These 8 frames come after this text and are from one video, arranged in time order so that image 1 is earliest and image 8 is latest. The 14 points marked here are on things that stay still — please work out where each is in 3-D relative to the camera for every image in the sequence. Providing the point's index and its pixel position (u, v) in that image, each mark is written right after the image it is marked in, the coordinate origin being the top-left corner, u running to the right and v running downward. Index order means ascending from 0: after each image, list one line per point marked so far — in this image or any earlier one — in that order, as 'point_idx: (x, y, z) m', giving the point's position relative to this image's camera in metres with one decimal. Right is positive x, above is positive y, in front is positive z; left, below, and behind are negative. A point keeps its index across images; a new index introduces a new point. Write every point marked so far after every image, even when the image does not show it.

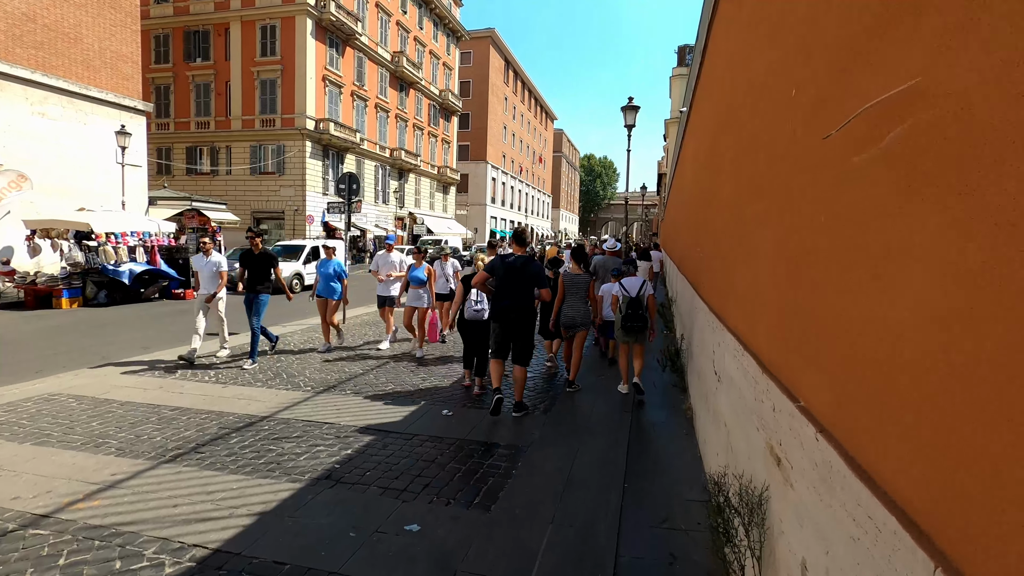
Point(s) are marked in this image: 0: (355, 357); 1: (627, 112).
0: (-2.2, -1.0, +7.4) m
1: (+2.8, +4.2, +12.5) m
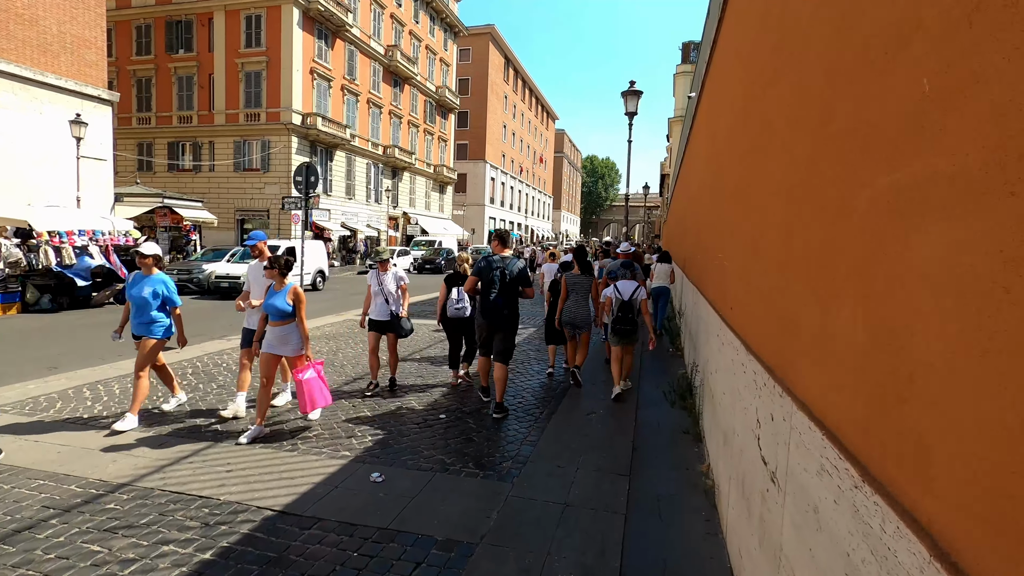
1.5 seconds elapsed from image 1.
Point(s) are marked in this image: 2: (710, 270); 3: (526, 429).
0: (-2.5, -1.2, +6.0) m
1: (+2.5, +4.0, +11.1) m
2: (+2.2, +0.2, +6.1) m
3: (+0.1, -1.3, +5.0) m
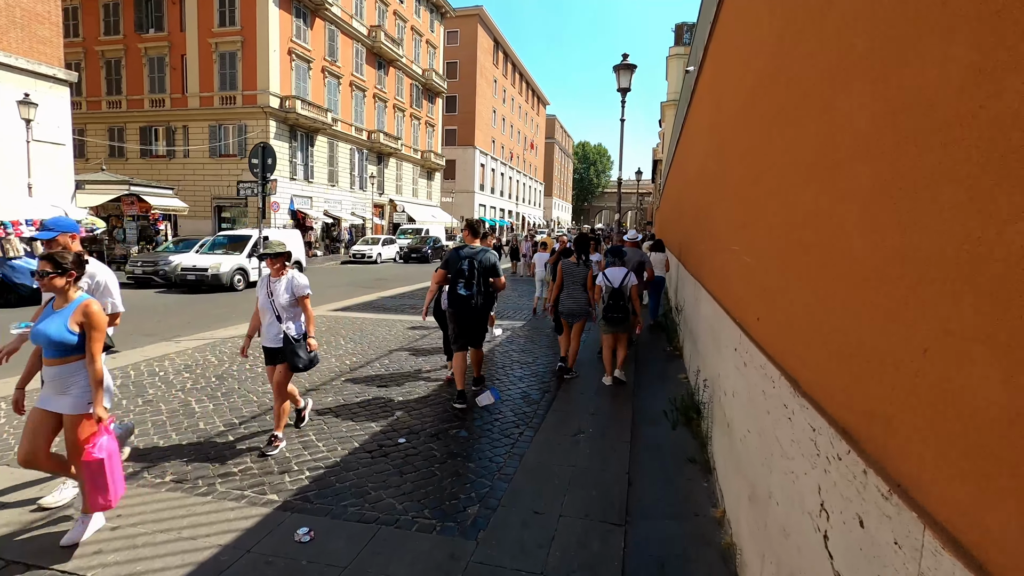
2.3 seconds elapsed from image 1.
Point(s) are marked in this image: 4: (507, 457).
0: (-2.8, -1.2, +5.1) m
1: (+2.1, +4.1, +10.2) m
2: (+2.0, +0.2, +5.3) m
3: (-0.1, -1.3, +4.2) m
4: (0.0, -1.3, +4.2) m
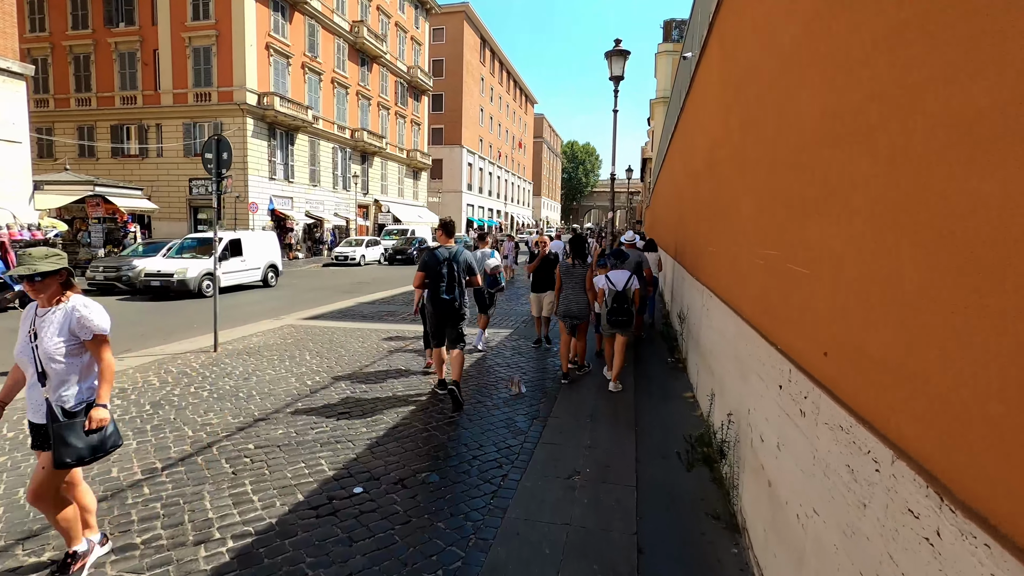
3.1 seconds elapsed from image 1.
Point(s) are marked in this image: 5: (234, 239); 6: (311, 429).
0: (-2.9, -1.3, +4.3) m
1: (+1.8, +4.1, +9.4) m
2: (+1.8, +0.1, +4.5) m
3: (-0.2, -1.4, +3.4) m
4: (-0.2, -1.4, +3.4) m
5: (-8.3, +1.5, +15.8) m
6: (-1.8, -1.3, +4.8) m
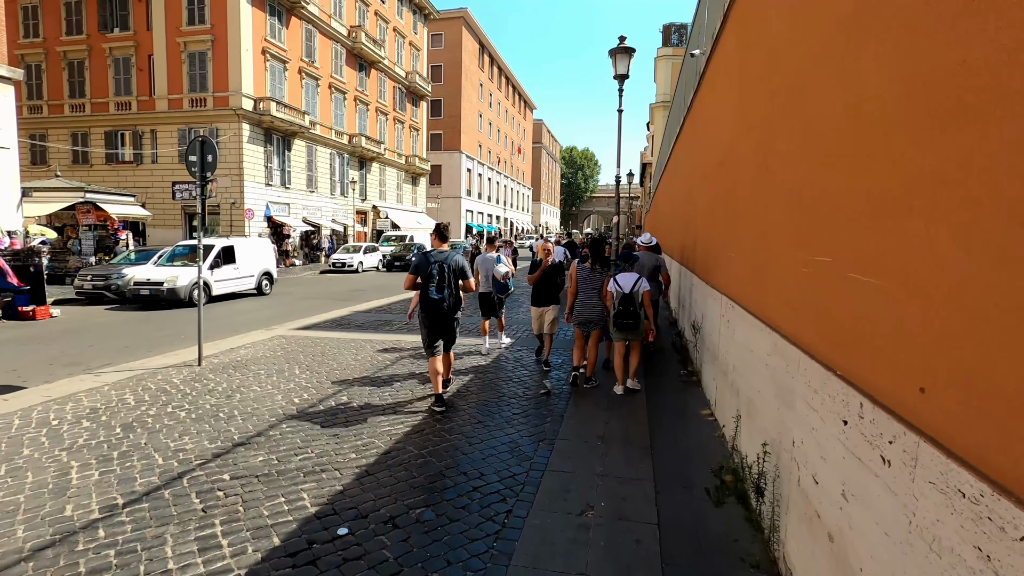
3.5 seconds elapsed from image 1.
0: (-2.9, -1.4, +3.8) m
1: (+1.8, +3.9, +9.0) m
2: (+1.8, +0.1, +4.1) m
3: (-0.2, -1.5, +2.9) m
4: (-0.1, -1.5, +2.9) m
5: (-8.3, +1.2, +15.4) m
6: (-1.8, -1.4, +4.3) m
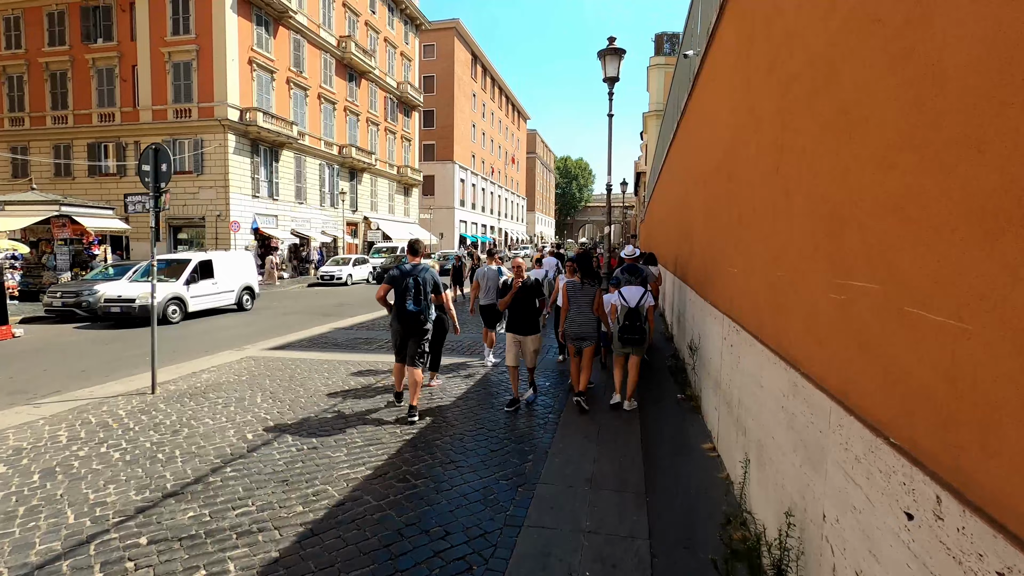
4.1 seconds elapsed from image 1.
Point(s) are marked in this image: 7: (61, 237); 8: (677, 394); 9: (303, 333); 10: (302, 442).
0: (-3.1, -1.6, +3.2) m
1: (+1.6, +3.7, +8.5) m
2: (+1.6, -0.1, +3.6) m
3: (-0.3, -1.7, +2.3) m
4: (-0.3, -1.7, +2.3) m
5: (-8.6, +0.8, +14.8) m
6: (-2.0, -1.5, +3.7) m
7: (-15.3, +1.7, +17.9) m
8: (+2.0, -1.3, +6.3) m
9: (-4.3, -0.9, +10.9) m
10: (-2.0, -1.4, +5.0) m
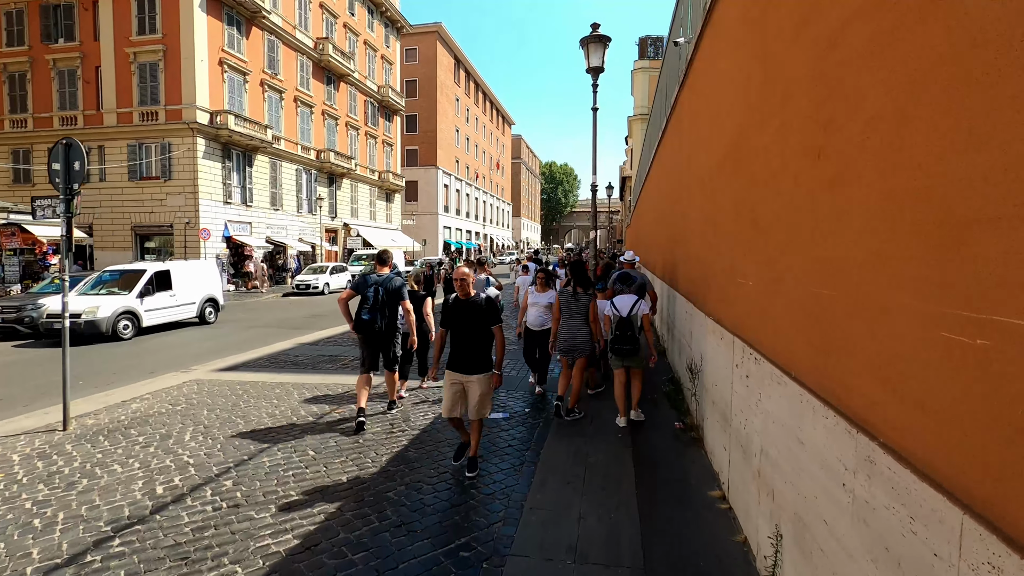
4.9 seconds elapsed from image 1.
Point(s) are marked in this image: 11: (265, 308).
0: (-3.3, -1.7, +2.3) m
1: (+1.2, +3.5, +7.8) m
2: (+1.4, -0.2, +2.8) m
3: (-0.5, -1.8, +1.5) m
4: (-0.5, -1.8, +1.5) m
5: (-9.1, +0.5, +13.7) m
6: (-2.2, -1.7, +2.8) m
7: (-15.9, +1.3, +16.7) m
8: (+1.7, -1.4, +5.5) m
9: (-4.7, -1.2, +9.9) m
10: (-2.2, -1.6, +4.1) m
11: (-8.9, -0.7, +19.0) m
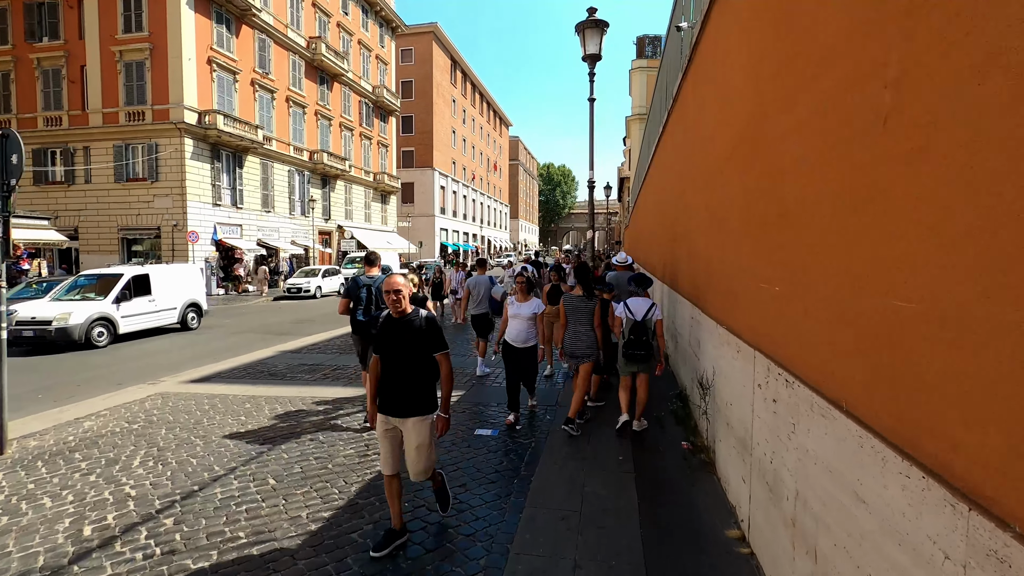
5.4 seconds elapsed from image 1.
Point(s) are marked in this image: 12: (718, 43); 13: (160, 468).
0: (-3.4, -1.8, +1.7) m
1: (+1.0, +3.5, +7.2) m
2: (+1.3, -0.2, +2.2) m
3: (-0.6, -1.8, +0.9) m
4: (-0.6, -1.8, +0.9) m
5: (-9.2, +0.3, +13.1) m
6: (-2.3, -1.7, +2.2) m
7: (-16.1, +1.1, +16.1) m
8: (+1.6, -1.4, +4.9) m
9: (-4.8, -1.3, +9.3) m
10: (-2.3, -1.7, +3.5) m
11: (-9.0, -0.8, +18.4) m
12: (+1.9, +2.3, +4.9) m
13: (-3.1, -1.6, +4.7) m
